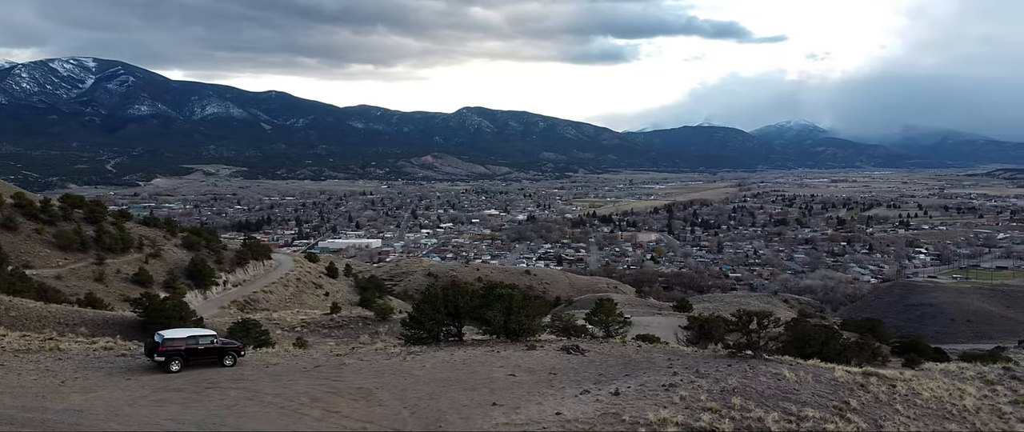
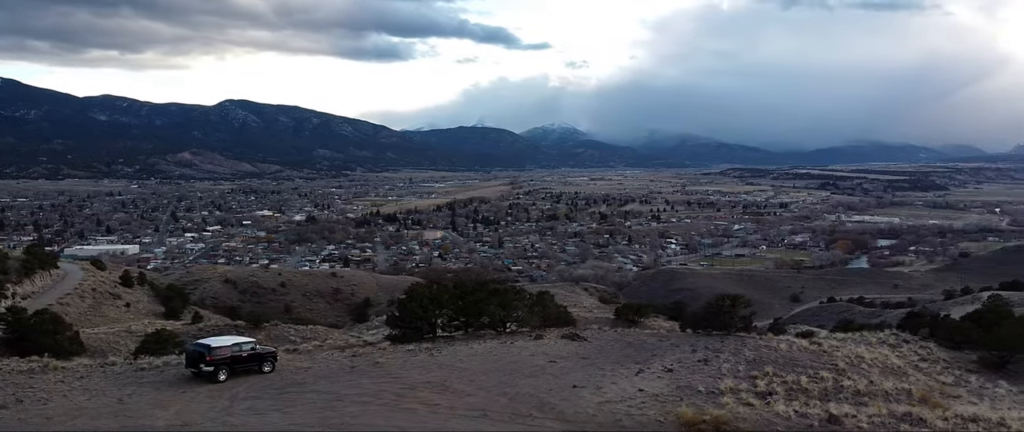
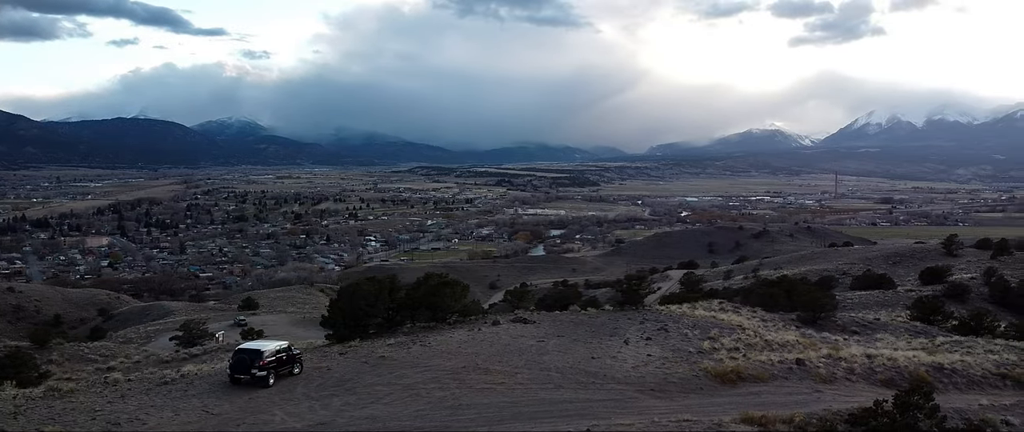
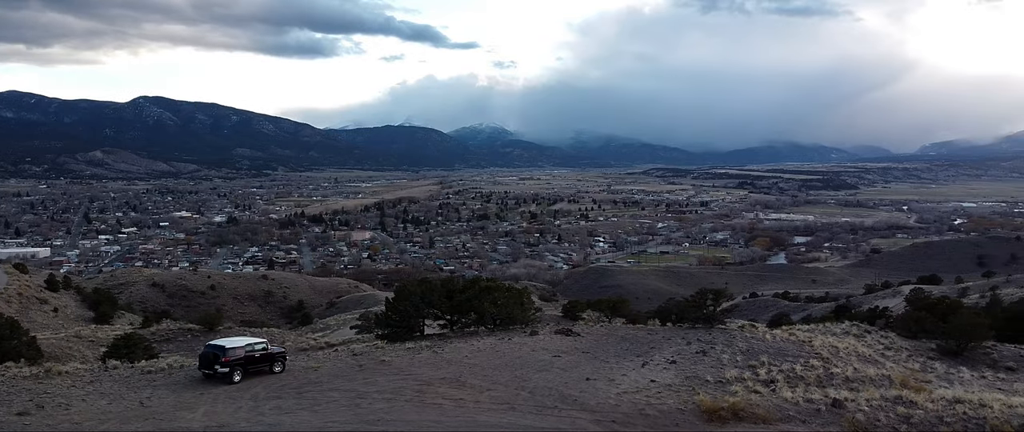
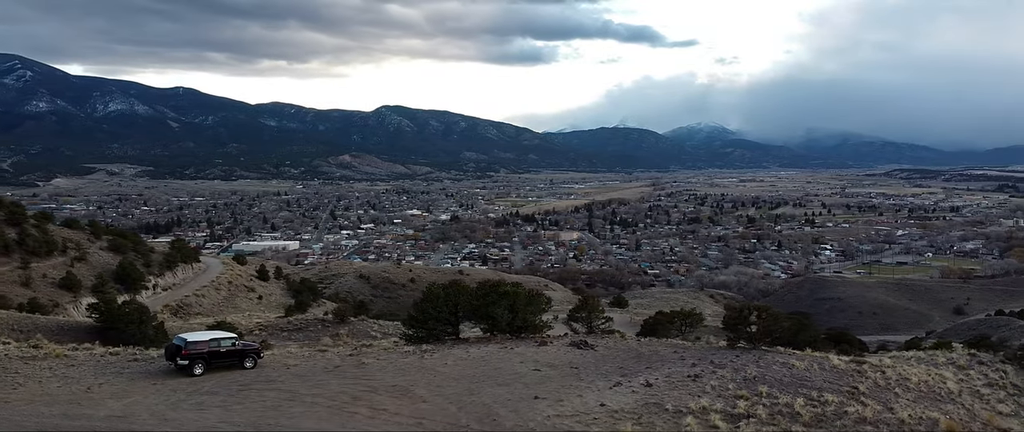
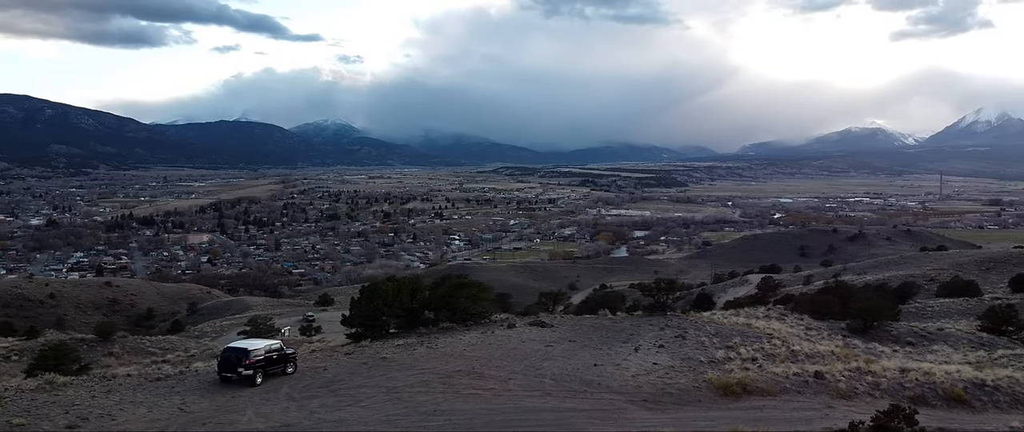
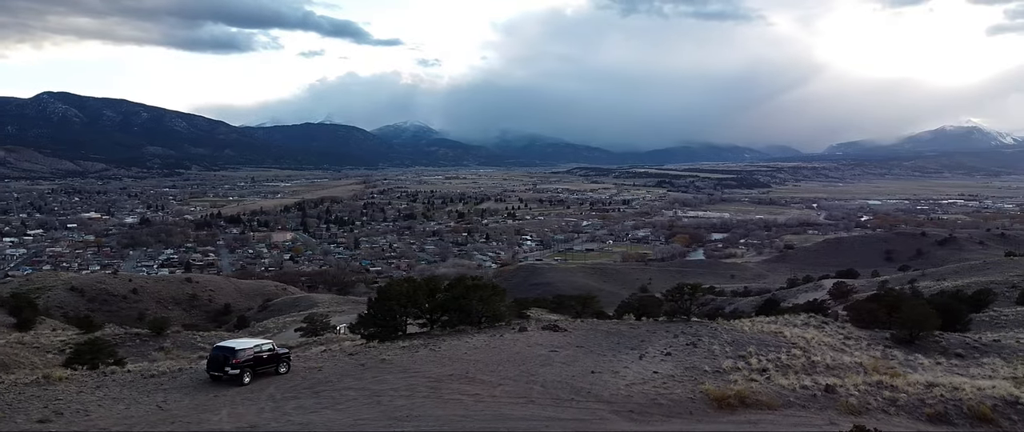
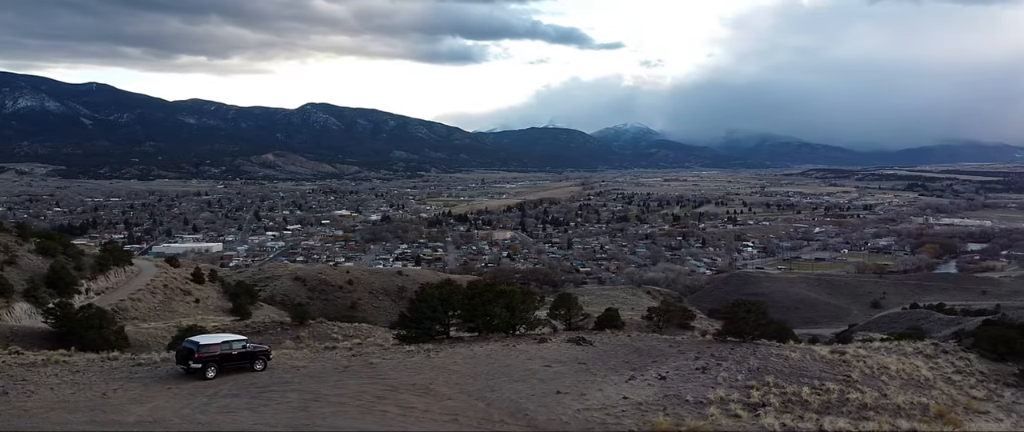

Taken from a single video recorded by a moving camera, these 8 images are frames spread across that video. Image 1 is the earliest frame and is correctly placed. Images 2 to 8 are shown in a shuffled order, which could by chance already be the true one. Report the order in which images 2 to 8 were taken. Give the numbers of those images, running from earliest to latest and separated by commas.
5, 8, 2, 4, 7, 6, 3
